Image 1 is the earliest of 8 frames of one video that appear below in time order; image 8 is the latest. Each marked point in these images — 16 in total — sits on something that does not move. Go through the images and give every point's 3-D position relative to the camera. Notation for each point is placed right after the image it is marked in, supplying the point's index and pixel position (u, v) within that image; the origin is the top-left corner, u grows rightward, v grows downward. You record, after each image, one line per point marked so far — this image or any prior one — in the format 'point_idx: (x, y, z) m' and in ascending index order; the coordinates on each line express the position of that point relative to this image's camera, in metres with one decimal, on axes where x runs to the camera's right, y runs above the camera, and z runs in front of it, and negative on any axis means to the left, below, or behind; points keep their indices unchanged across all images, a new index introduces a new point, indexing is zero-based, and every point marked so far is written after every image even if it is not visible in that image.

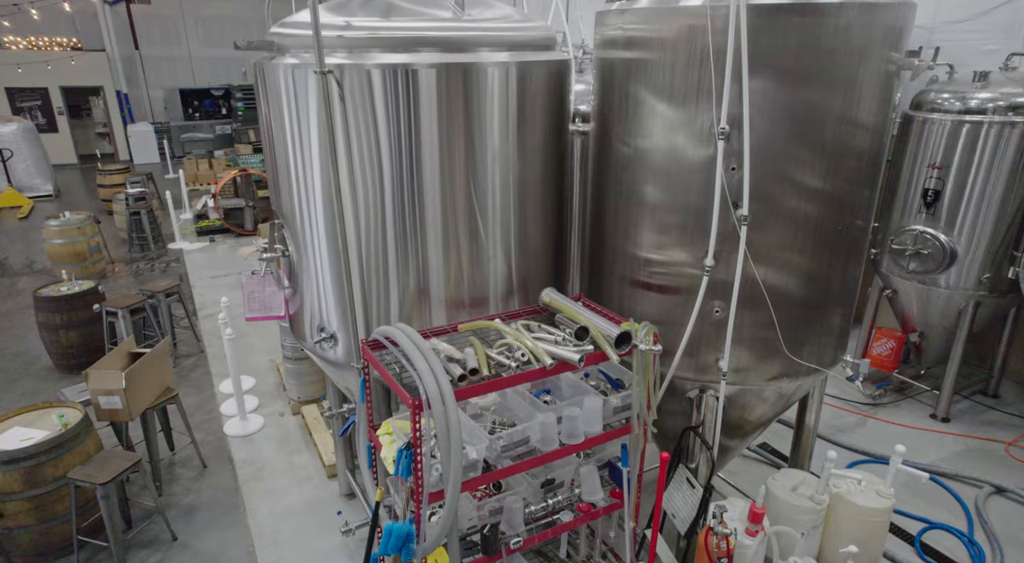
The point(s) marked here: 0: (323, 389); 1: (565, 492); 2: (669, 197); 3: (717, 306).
0: (-1.2, -0.7, +4.0) m
1: (+0.2, -0.7, +2.2) m
2: (+0.6, +0.3, +2.3) m
3: (+0.7, -0.1, +2.3) m
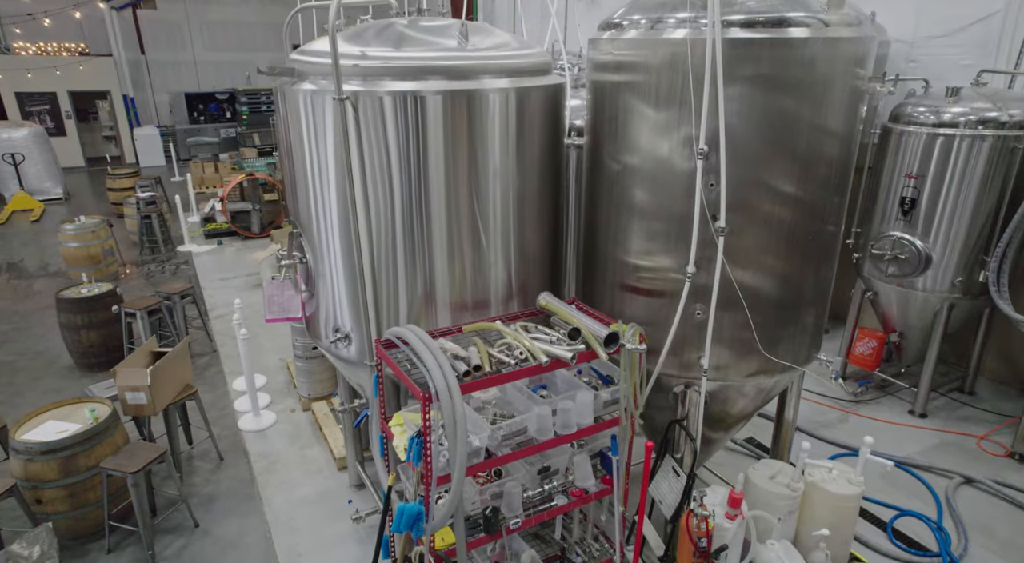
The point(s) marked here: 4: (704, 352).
0: (-1.2, -0.7, +4.2) m
1: (+0.2, -0.7, +2.4) m
2: (+0.6, +0.3, +2.5) m
3: (+0.7, -0.1, +2.5) m
4: (+0.8, -0.3, +2.5) m
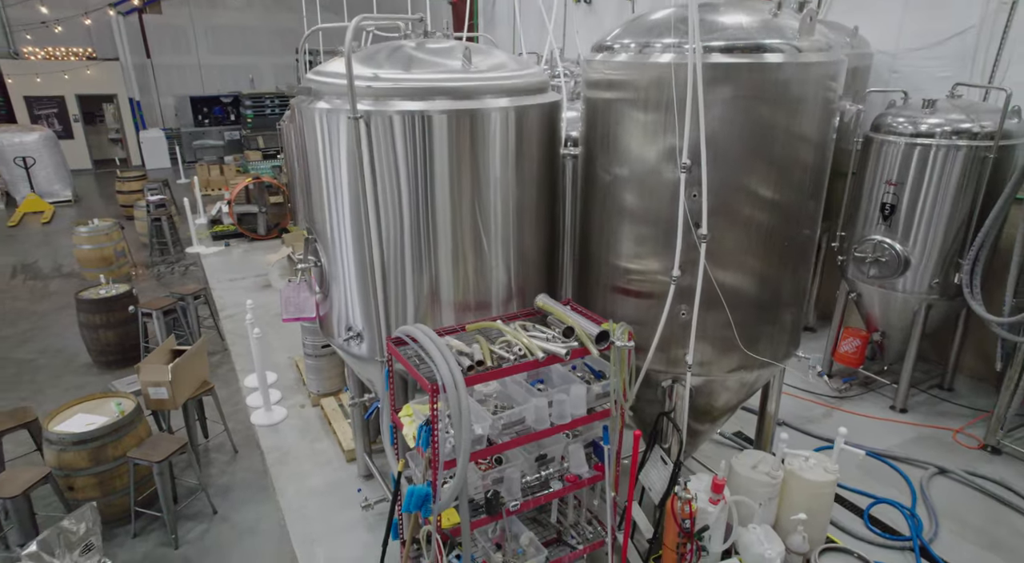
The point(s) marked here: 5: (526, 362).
0: (-1.2, -0.7, +4.4) m
1: (+0.2, -0.7, +2.6) m
2: (+0.5, +0.3, +2.7) m
3: (+0.7, -0.1, +2.7) m
4: (+0.8, -0.3, +2.8) m
5: (0.0, -0.3, +2.4) m
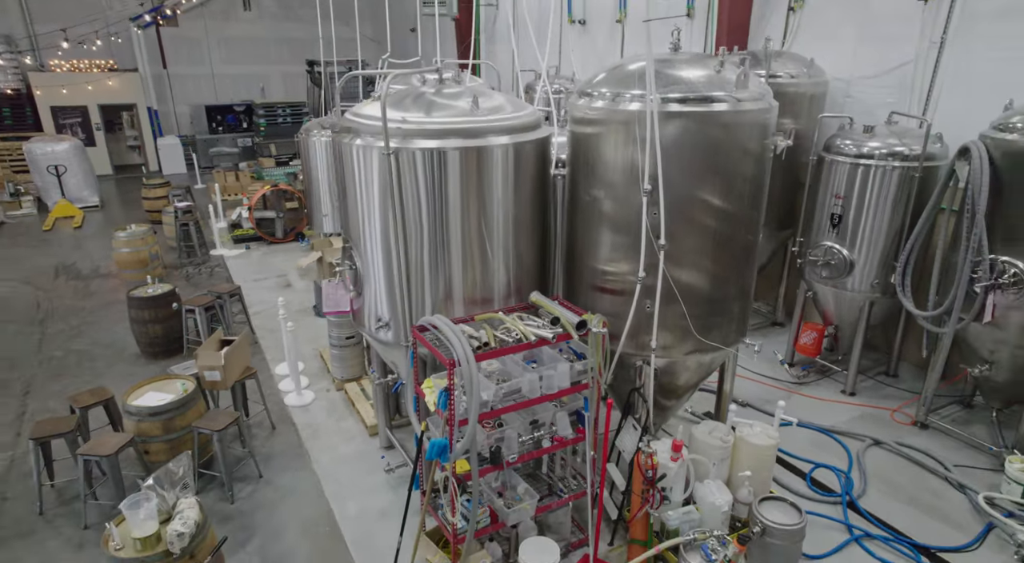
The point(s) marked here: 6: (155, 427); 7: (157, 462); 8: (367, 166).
0: (-1.2, -0.7, +5.1) m
1: (+0.2, -0.7, +3.3) m
2: (+0.5, +0.3, +3.4) m
3: (+0.7, -0.1, +3.4) m
4: (+0.7, -0.3, +3.4) m
5: (0.0, -0.3, +3.0) m
6: (-2.1, -0.9, +3.8) m
7: (-2.1, -1.1, +3.9) m
8: (-0.7, +0.6, +3.3) m
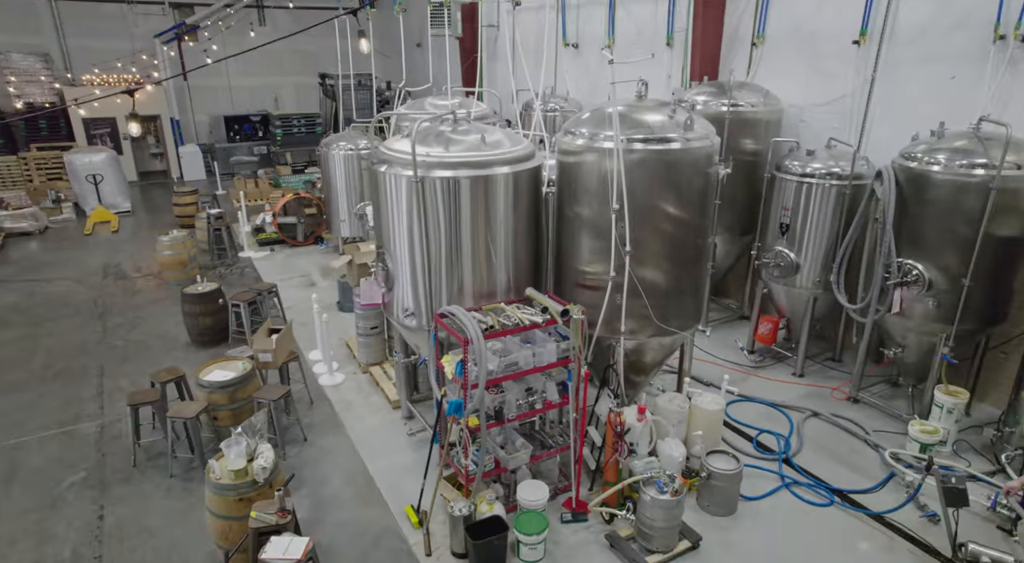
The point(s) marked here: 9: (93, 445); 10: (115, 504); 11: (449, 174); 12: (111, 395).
0: (-1.2, -0.7, +6.0) m
1: (+0.2, -0.7, +4.2) m
2: (+0.5, +0.3, +4.3) m
3: (+0.7, -0.1, +4.3) m
4: (+0.7, -0.3, +4.3) m
5: (0.0, -0.3, +3.9) m
6: (-2.1, -0.8, +4.7) m
7: (-2.1, -1.1, +4.8) m
8: (-0.7, +0.6, +4.2) m
9: (-3.1, -1.2, +4.8) m
10: (-2.6, -1.4, +4.2) m
11: (-0.4, +0.7, +4.1) m
12: (-3.4, -1.0, +5.5) m
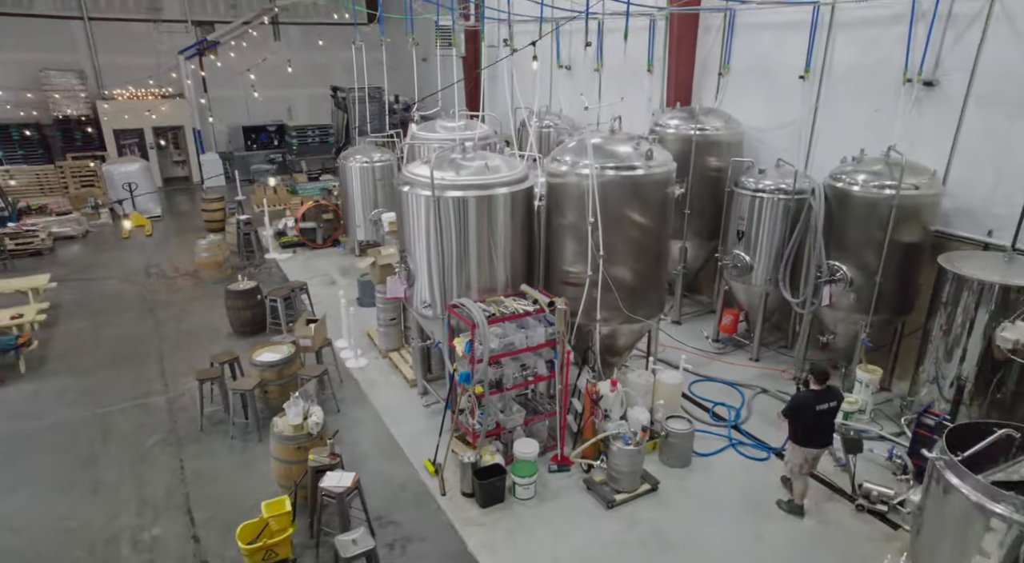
0: (-1.2, -0.7, +7.0) m
1: (+0.1, -0.7, +5.2) m
2: (+0.5, +0.3, +5.3) m
3: (+0.7, -0.1, +5.3) m
4: (+0.7, -0.2, +5.4) m
5: (0.0, -0.3, +5.0) m
6: (-2.1, -0.8, +5.7) m
7: (-2.1, -1.0, +5.8) m
8: (-0.8, +0.6, +5.2) m
9: (-3.1, -1.2, +5.8) m
10: (-2.6, -1.4, +5.2) m
11: (-0.4, +0.7, +5.1) m
12: (-3.4, -0.9, +6.6) m
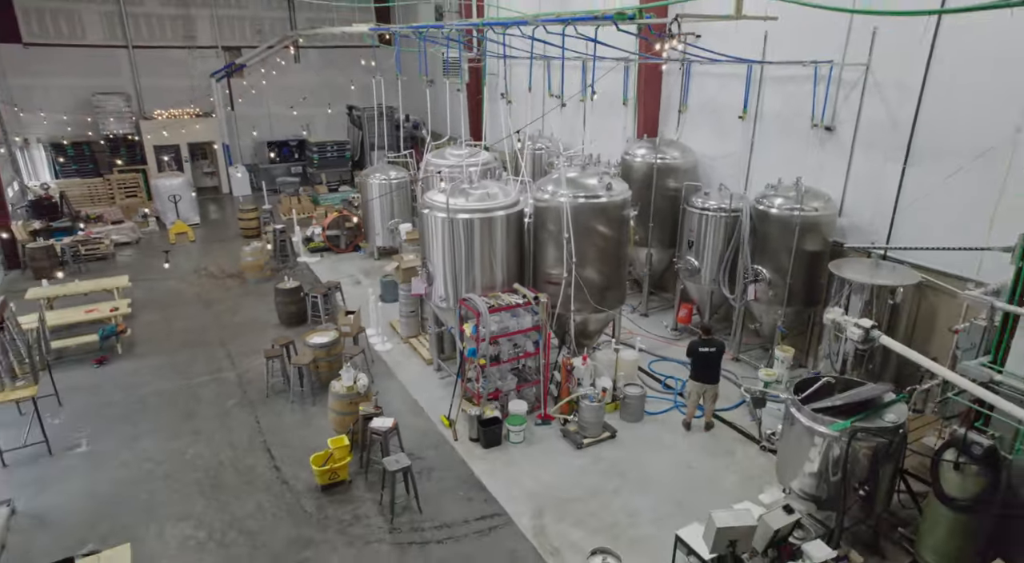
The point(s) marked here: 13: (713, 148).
0: (-1.3, -0.7, +8.7) m
1: (+0.1, -0.7, +6.9) m
2: (+0.5, +0.3, +7.0) m
3: (+0.6, -0.1, +7.0) m
4: (+0.7, -0.2, +7.0) m
5: (0.0, -0.3, +6.7) m
6: (-2.2, -0.8, +7.4) m
7: (-2.2, -1.0, +7.5) m
8: (-0.8, +0.6, +6.9) m
9: (-3.2, -1.2, +7.5) m
10: (-2.6, -1.4, +6.9) m
11: (-0.5, +0.7, +6.8) m
12: (-3.5, -0.9, +8.2) m
13: (+2.8, +1.8, +8.9) m
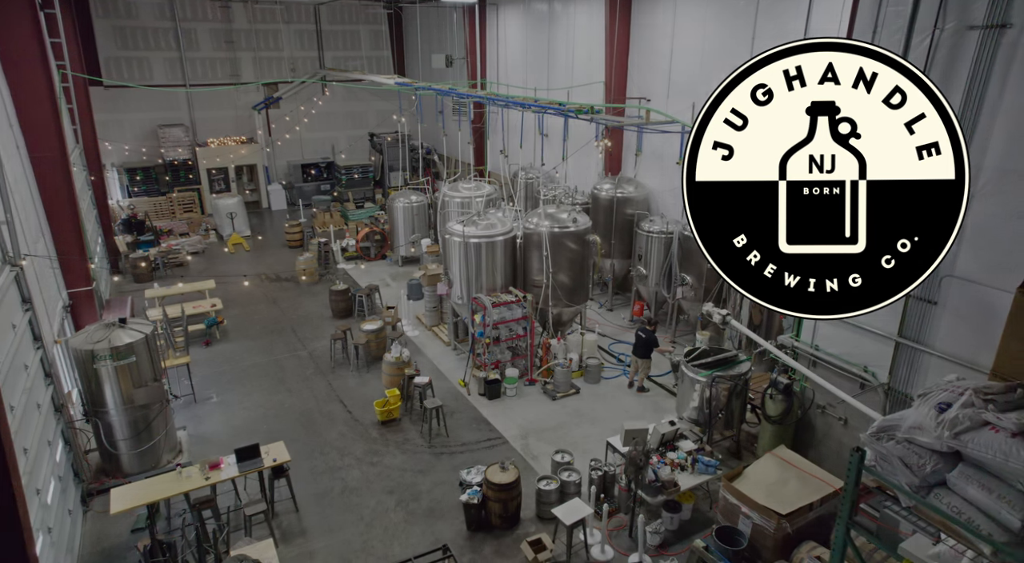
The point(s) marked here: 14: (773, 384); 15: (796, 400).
0: (-1.3, -0.7, +11.7) m
1: (0.0, -0.8, +9.8) m
2: (+0.4, +0.2, +9.9) m
3: (+0.6, -0.1, +9.9) m
4: (+0.6, -0.3, +10.0) m
5: (-0.1, -0.3, +9.6) m
6: (-2.2, -0.9, +10.4) m
7: (-2.3, -1.1, +10.4) m
8: (-0.9, +0.6, +9.8) m
9: (-3.2, -1.3, +10.5) m
10: (-2.7, -1.5, +9.9) m
11: (-0.5, +0.6, +9.7) m
12: (-3.5, -1.0, +11.2) m
13: (+2.7, +1.8, +11.9) m
14: (+2.9, -1.1, +7.2) m
15: (+3.1, -1.3, +7.2) m
